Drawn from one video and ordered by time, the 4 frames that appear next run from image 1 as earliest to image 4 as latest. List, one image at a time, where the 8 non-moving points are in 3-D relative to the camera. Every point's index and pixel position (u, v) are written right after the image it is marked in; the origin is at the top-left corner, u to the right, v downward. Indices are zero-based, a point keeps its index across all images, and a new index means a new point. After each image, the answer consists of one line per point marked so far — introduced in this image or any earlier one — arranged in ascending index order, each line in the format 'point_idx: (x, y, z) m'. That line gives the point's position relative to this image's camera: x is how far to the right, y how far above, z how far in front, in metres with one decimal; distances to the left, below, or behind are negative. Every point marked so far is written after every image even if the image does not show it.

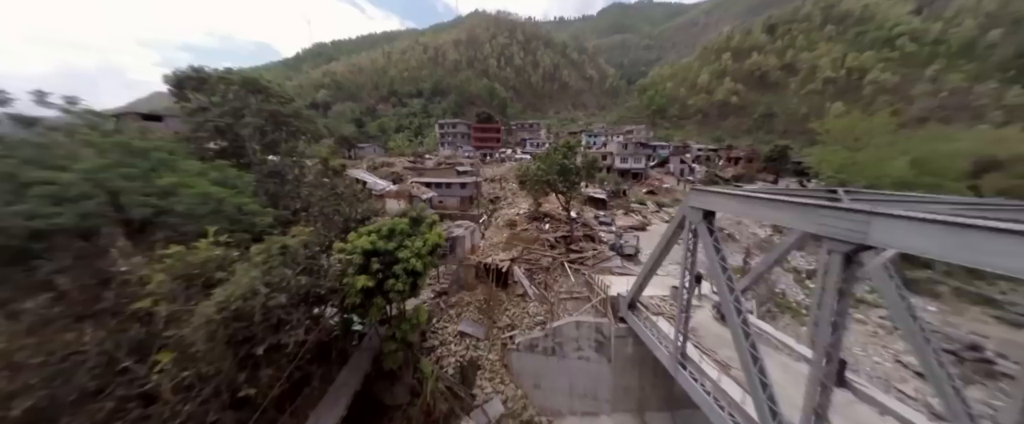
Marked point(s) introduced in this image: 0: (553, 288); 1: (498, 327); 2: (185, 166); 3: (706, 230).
0: (+2.1, -3.8, +14.8) m
1: (-0.7, -5.6, +14.1) m
2: (-10.6, +1.6, +9.8) m
3: (+4.9, -0.4, +7.4) m
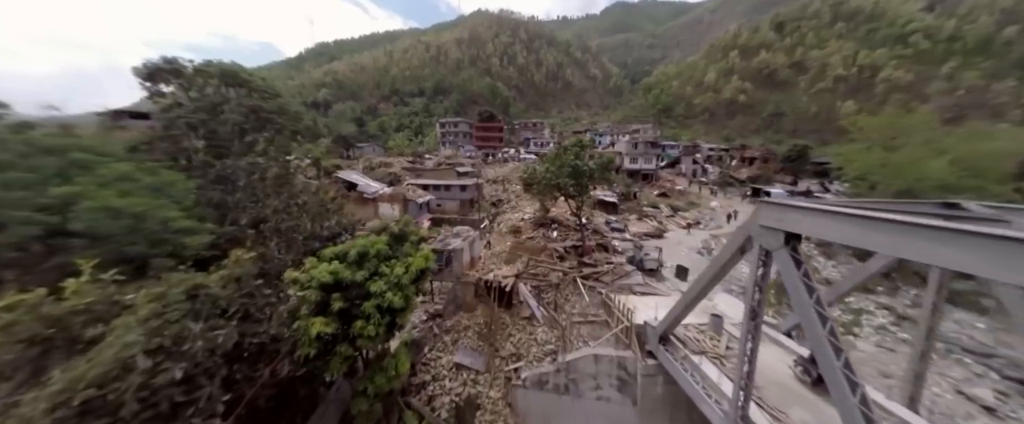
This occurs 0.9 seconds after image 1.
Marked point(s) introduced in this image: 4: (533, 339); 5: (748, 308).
0: (+2.3, -4.2, +12.8) m
1: (-0.5, -6.0, +12.2) m
2: (-10.4, +1.2, +7.9) m
3: (+5.1, -0.9, +5.4) m
4: (+0.9, -5.4, +12.3) m
5: (+5.1, -2.0, +6.3) m
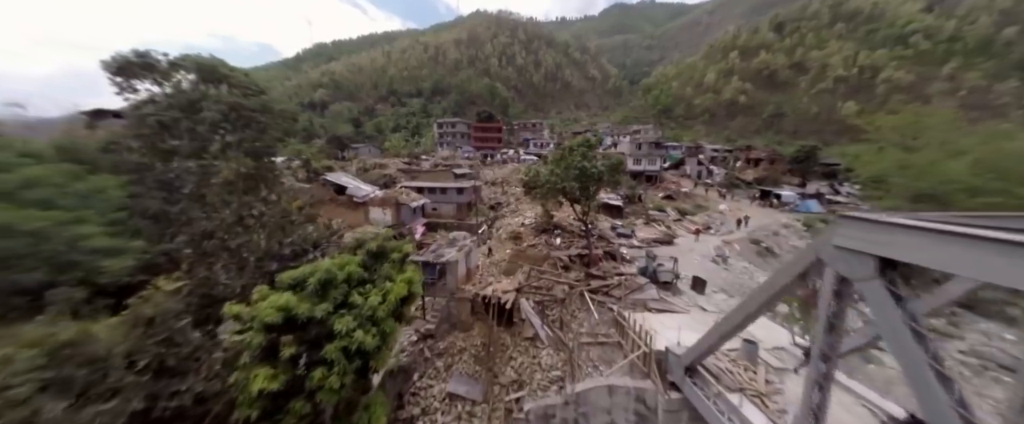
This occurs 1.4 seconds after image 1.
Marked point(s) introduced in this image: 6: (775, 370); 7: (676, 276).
0: (+2.3, -4.5, +11.5) m
1: (-0.5, -6.3, +10.8) m
2: (-10.4, +0.9, +6.5) m
3: (+5.1, -1.1, +4.1) m
4: (+0.9, -5.6, +10.9) m
5: (+5.1, -2.3, +4.9) m
6: (+7.7, -4.6, +8.6) m
7: (+7.5, -2.9, +13.3) m
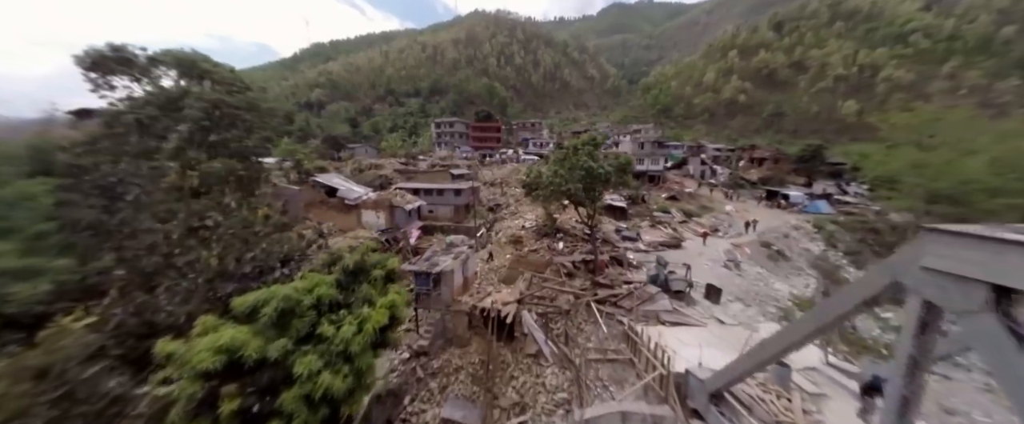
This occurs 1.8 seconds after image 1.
0: (+2.3, -4.7, +10.5) m
1: (-0.4, -6.5, +9.8) m
2: (-10.3, +0.7, +5.5) m
3: (+5.2, -1.3, +3.1) m
4: (+1.0, -5.8, +10.0) m
5: (+5.2, -2.5, +4.0) m
6: (+7.8, -4.8, +7.6) m
7: (+7.5, -3.1, +12.4) m
